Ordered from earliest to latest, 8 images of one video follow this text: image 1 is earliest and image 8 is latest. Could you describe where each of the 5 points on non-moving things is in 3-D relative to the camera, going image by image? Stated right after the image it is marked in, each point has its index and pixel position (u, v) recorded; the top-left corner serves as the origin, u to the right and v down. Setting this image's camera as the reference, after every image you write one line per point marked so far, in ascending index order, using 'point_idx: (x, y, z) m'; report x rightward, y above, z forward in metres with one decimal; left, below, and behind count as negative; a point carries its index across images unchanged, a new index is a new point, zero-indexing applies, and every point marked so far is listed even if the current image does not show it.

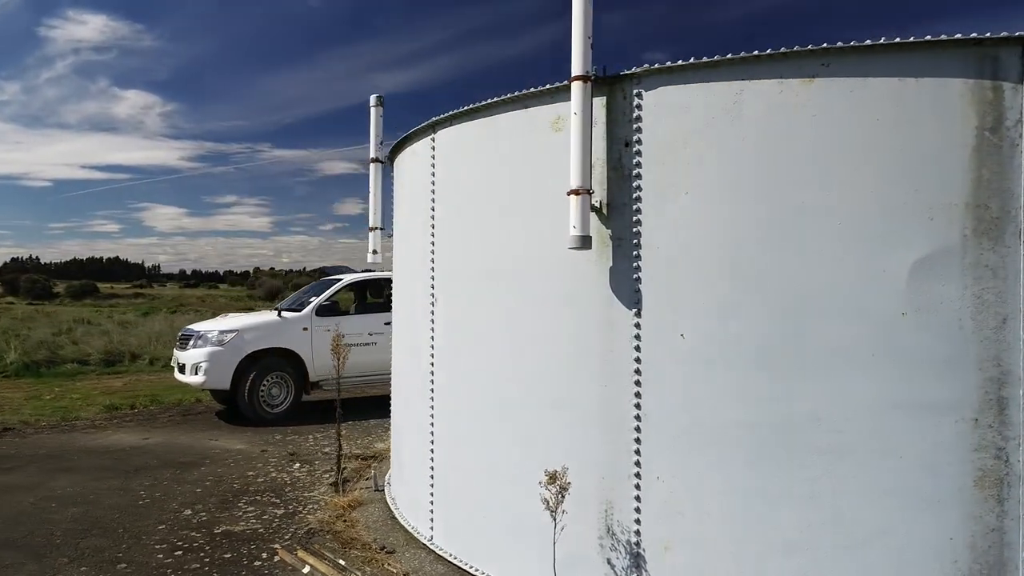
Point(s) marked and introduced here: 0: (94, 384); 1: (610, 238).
0: (-6.3, -1.5, +10.8) m
1: (+0.2, +0.1, +1.4) m
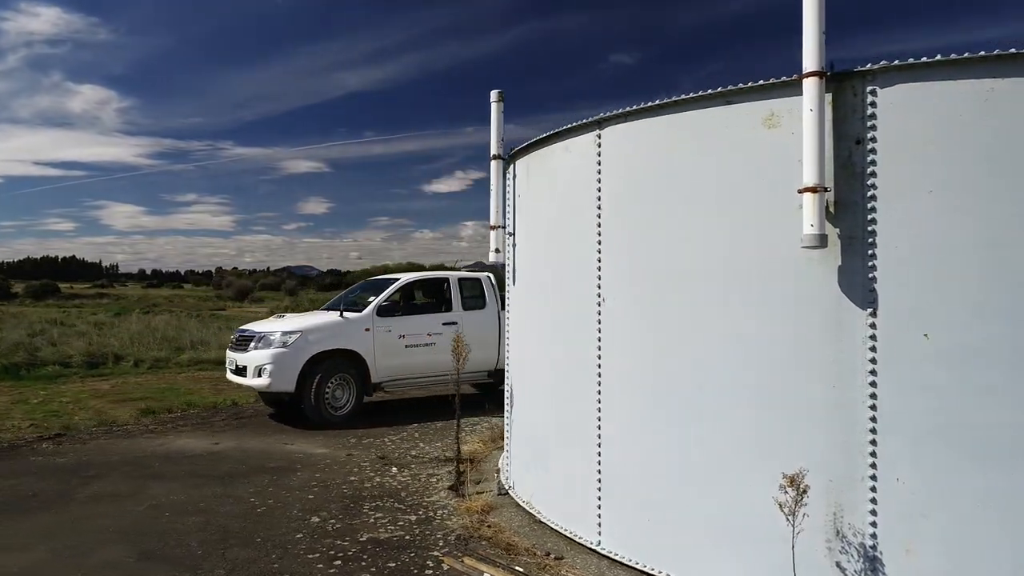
0: (-6.3, -1.4, +10.5) m
1: (+0.6, +0.1, +1.3) m
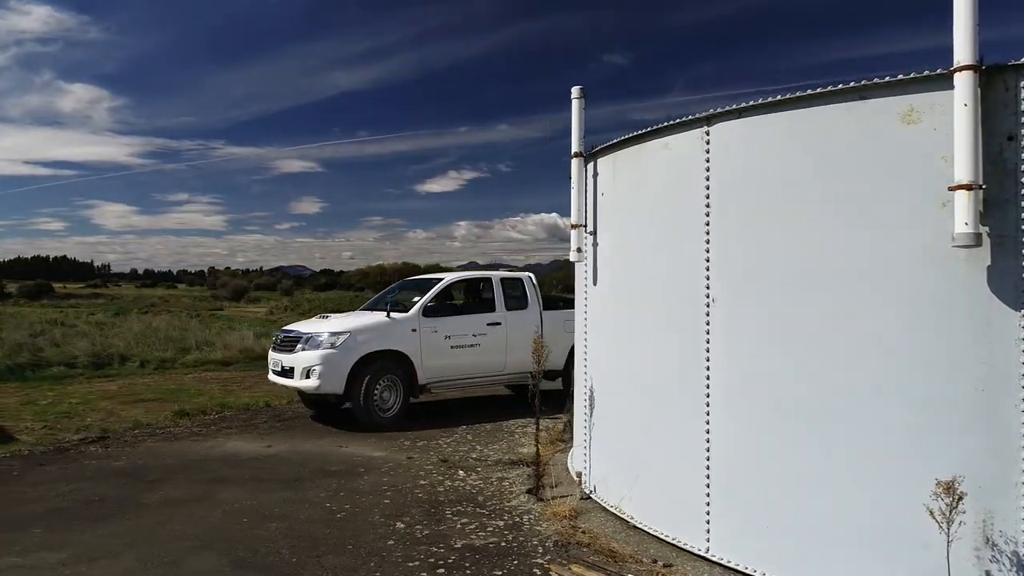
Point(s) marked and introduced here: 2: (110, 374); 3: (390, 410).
0: (-6.1, -1.4, +10.4) m
1: (+0.9, +0.1, +1.3) m
2: (-6.4, -1.4, +11.5) m
3: (-0.6, -0.6, +3.4) m
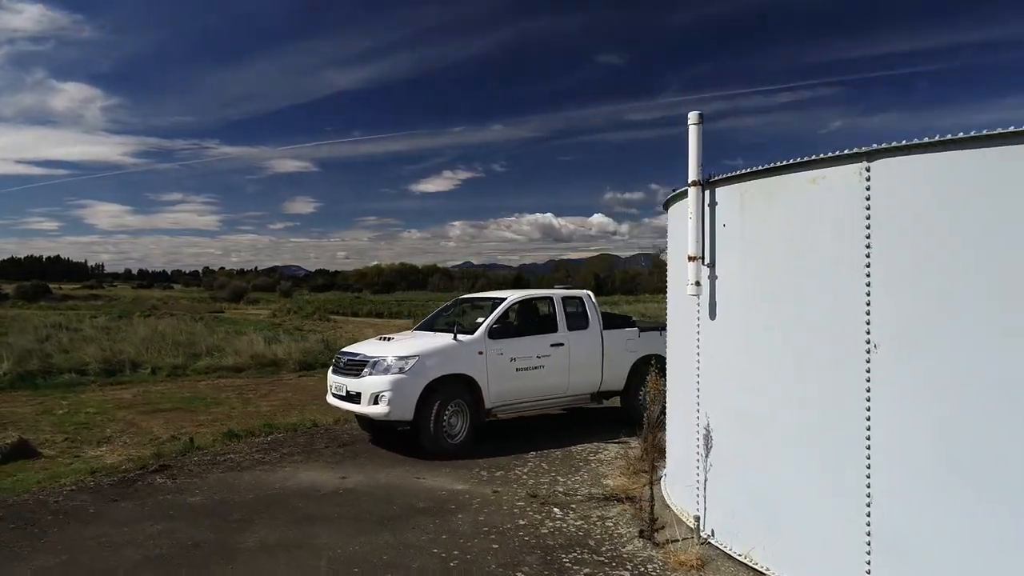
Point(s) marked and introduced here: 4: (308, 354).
0: (-5.9, -1.6, +10.2) m
1: (+1.2, 0.0, +1.2) m
2: (-6.2, -1.5, +11.3) m
3: (-0.2, -0.7, +3.3) m
4: (-3.9, -1.2, +13.7) m
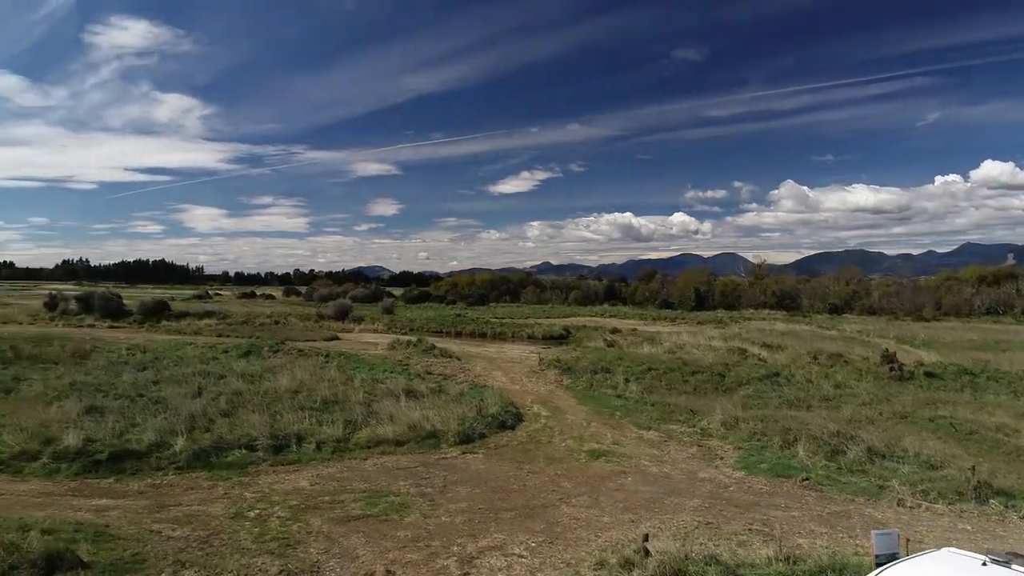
0: (-3.2, -2.8, +10.0) m
1: (+2.8, -1.2, +0.3) m
2: (-3.4, -2.7, +11.1) m
3: (+1.6, -1.9, +2.5) m
4: (-0.9, -2.5, +13.3) m
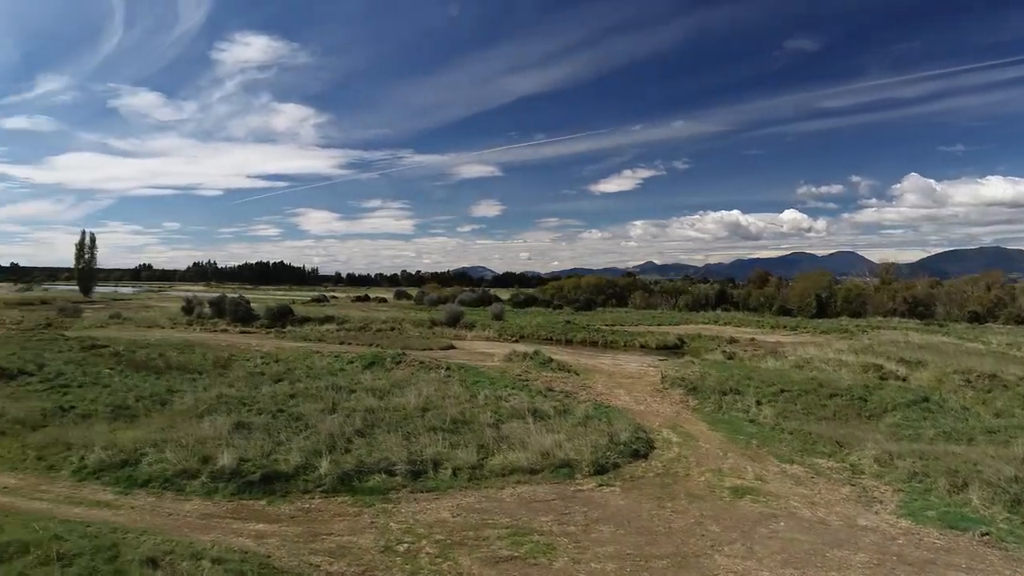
0: (-1.2, -3.2, +10.1) m
1: (+3.4, -1.7, -0.4) m
2: (-1.2, -3.2, +11.2) m
3: (+2.5, -2.4, +2.0) m
4: (+1.5, -2.9, +13.0) m
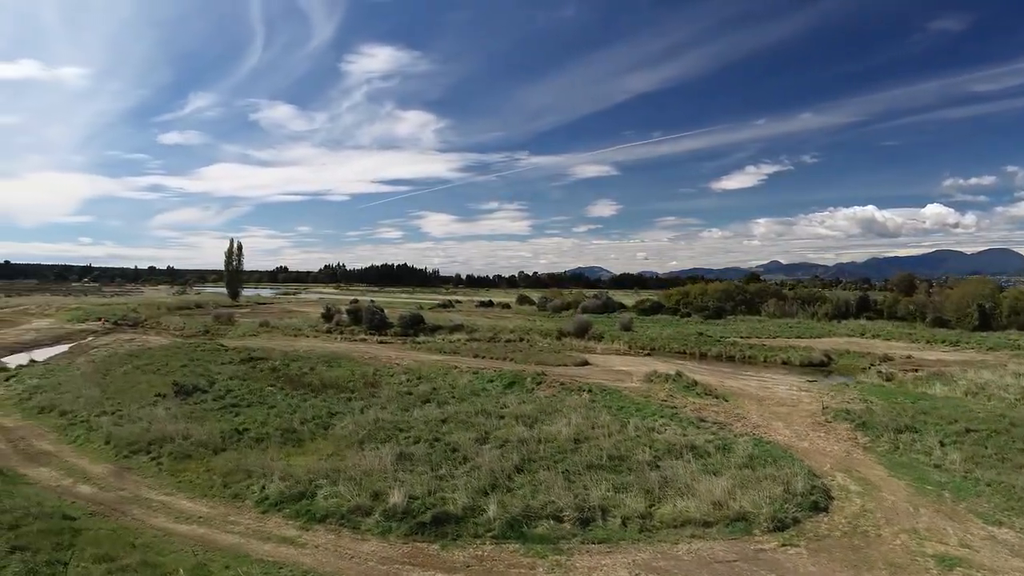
0: (+1.2, -3.9, +9.7) m
1: (+4.1, -2.4, -1.3) m
2: (+1.4, -3.9, +10.9) m
3: (+3.6, -3.1, +1.1) m
4: (+4.4, -3.6, +12.2) m
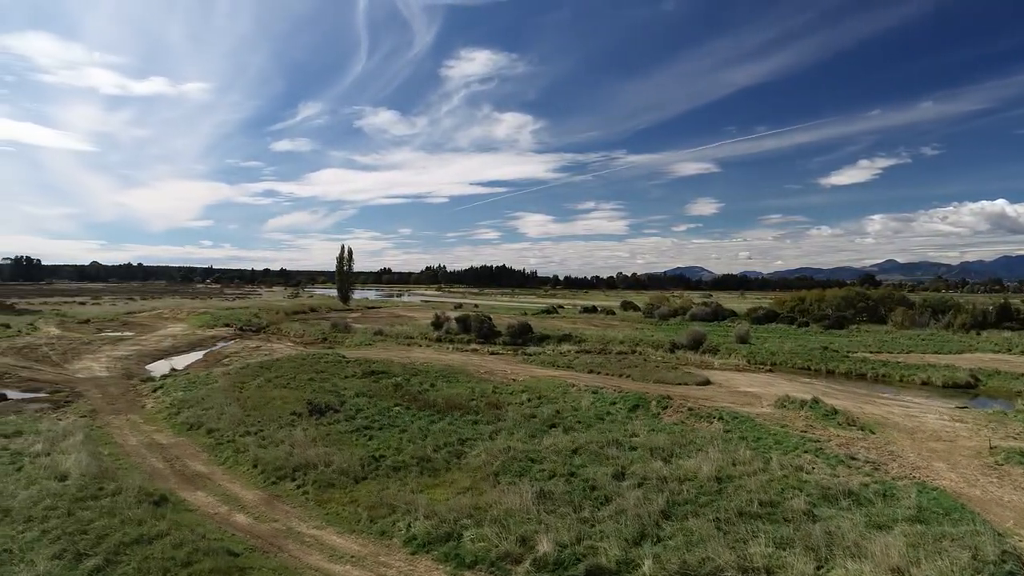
0: (+3.4, -4.6, +9.0) m
1: (+4.8, -3.1, -2.4) m
2: (+3.7, -4.6, +10.1) m
3: (+4.6, -3.8, +0.2) m
4: (+6.9, -4.3, +11.0) m
